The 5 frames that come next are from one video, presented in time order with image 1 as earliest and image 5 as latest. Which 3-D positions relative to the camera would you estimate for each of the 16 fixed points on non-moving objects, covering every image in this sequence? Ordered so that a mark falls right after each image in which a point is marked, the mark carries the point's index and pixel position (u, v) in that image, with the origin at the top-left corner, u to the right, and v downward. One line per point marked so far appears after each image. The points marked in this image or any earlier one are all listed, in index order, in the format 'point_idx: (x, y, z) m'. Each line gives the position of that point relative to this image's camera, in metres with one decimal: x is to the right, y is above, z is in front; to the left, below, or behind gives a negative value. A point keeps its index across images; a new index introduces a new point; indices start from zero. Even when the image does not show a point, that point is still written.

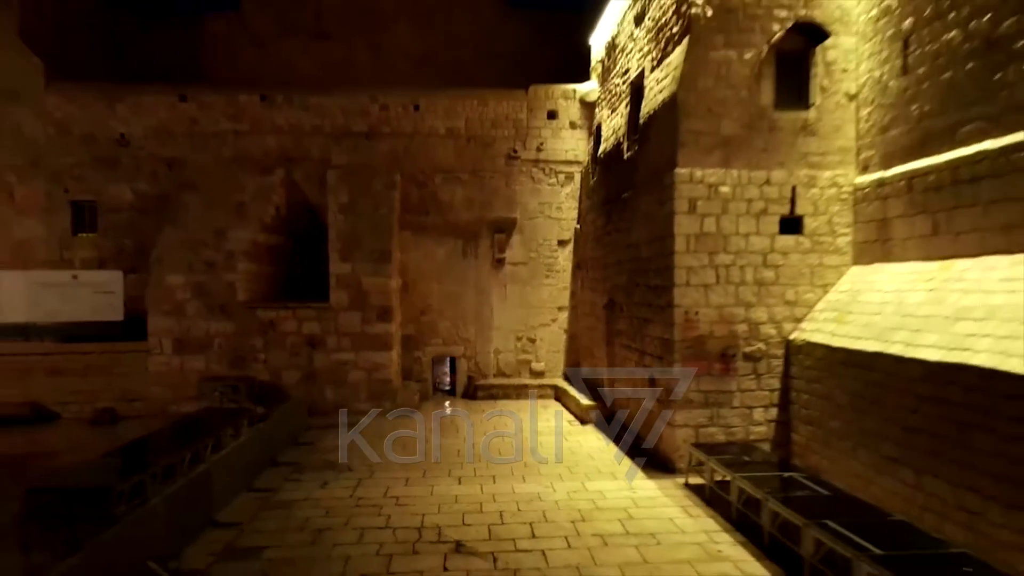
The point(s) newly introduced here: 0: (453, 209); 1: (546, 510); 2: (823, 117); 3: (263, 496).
0: (-0.8, +1.1, +8.6) m
1: (+0.2, -1.6, +4.4) m
2: (+2.6, +1.4, +5.1) m
3: (-1.9, -1.6, +4.8) m
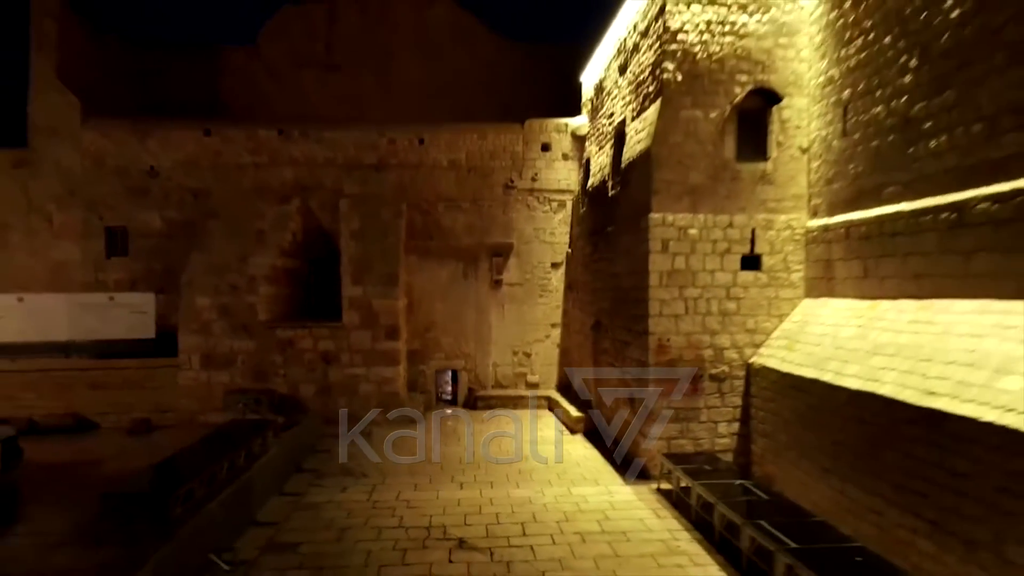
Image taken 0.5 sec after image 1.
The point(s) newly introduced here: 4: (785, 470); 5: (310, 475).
0: (-0.9, +0.8, +9.3) m
1: (+0.2, -1.9, +5.2) m
2: (+2.6, +1.1, +5.9) m
3: (-2.0, -1.9, +5.5) m
4: (+2.3, -1.5, +5.2) m
5: (-2.1, -1.9, +6.2) m
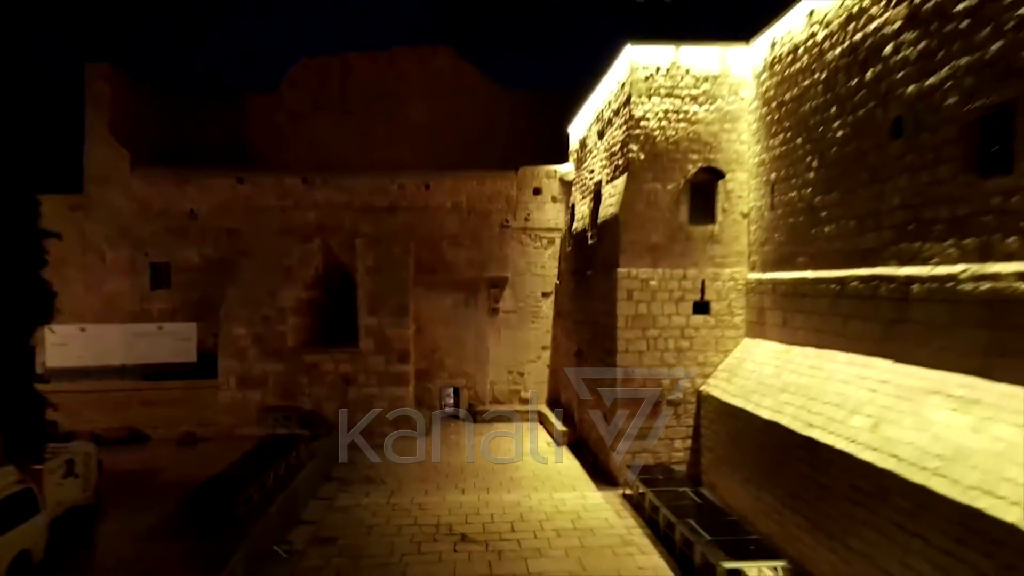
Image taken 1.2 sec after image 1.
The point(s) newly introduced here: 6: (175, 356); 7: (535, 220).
0: (-0.9, +0.3, +10.6) m
1: (+0.1, -2.3, +6.4) m
2: (+2.5, +0.7, +7.2) m
3: (-2.1, -2.4, +6.8) m
4: (+2.2, -2.0, +6.4) m
5: (-2.1, -2.4, +7.5) m
6: (-5.5, -1.1, +10.2) m
7: (+0.4, +1.2, +10.7) m
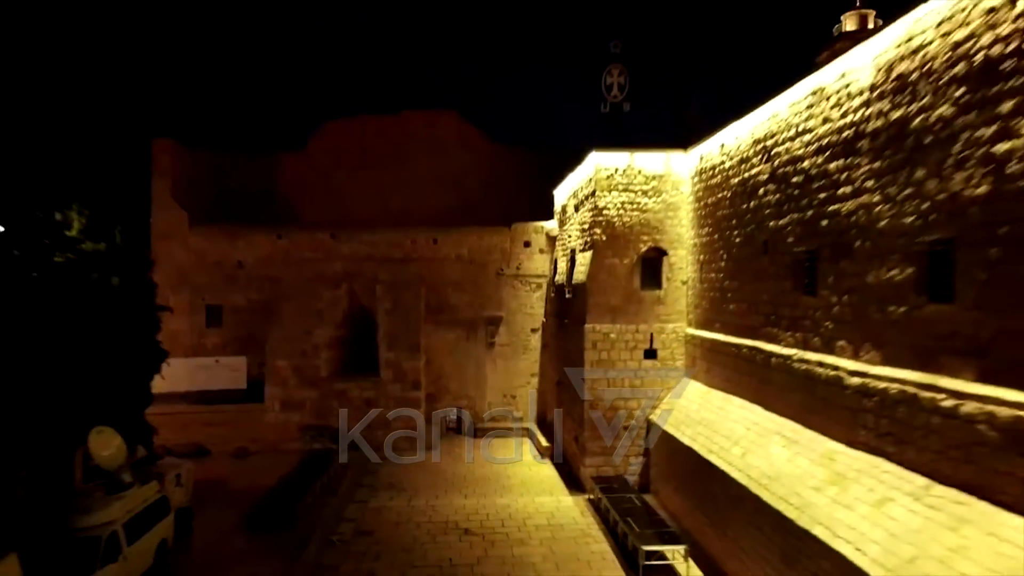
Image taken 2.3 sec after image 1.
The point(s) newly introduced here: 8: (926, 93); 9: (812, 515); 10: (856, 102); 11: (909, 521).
0: (-1.1, -0.4, +12.7) m
1: (0.0, -3.1, +8.5) m
2: (+2.3, -0.1, +9.2) m
3: (-2.2, -3.1, +8.9) m
4: (+2.1, -2.8, +8.5) m
5: (-2.3, -3.1, +9.6) m
6: (-5.6, -1.9, +12.3) m
7: (+0.3, +0.4, +12.8) m
8: (+2.9, +1.4, +4.4) m
9: (+2.4, -1.8, +4.9) m
10: (+2.9, +1.6, +5.2) m
11: (+2.7, -1.6, +4.2) m
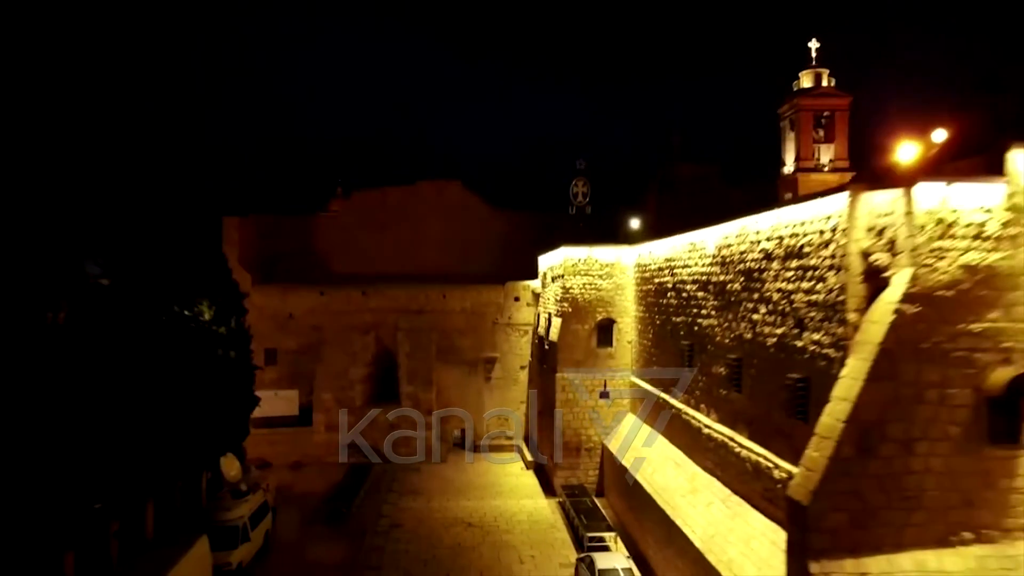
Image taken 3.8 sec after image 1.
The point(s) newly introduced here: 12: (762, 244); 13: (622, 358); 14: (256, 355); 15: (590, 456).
0: (-1.3, -1.6, +16.0) m
1: (-0.2, -4.3, +11.9) m
2: (+2.2, -1.3, +12.6) m
3: (-2.4, -4.3, +12.2) m
4: (+1.9, -4.0, +11.9) m
5: (-2.5, -4.3, +12.9) m
6: (-5.8, -3.0, +15.6) m
7: (+0.1, -0.8, +16.1) m
8: (+2.8, +0.2, +7.7) m
9: (+2.2, -3.0, +8.2) m
10: (+2.7, +0.4, +8.5) m
11: (+2.5, -2.8, +7.5) m
12: (+2.8, +0.5, +6.9) m
13: (+2.2, -1.5, +12.6) m
14: (-6.6, -1.7, +15.7) m
15: (+1.6, -3.5, +12.5) m
